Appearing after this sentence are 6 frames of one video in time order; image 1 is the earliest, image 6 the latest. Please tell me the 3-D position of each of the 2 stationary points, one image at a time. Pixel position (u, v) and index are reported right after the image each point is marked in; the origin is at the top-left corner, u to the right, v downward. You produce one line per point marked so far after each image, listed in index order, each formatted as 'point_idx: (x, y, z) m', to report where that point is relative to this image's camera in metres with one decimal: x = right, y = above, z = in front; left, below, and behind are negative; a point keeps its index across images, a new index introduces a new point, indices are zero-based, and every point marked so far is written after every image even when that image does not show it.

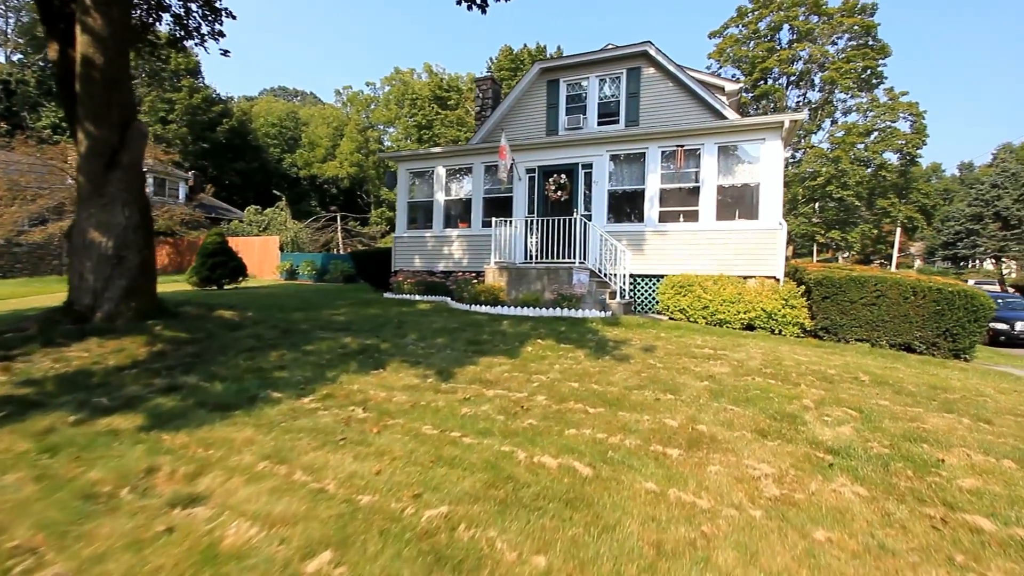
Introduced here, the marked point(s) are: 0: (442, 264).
0: (-2.0, +0.7, +13.4) m
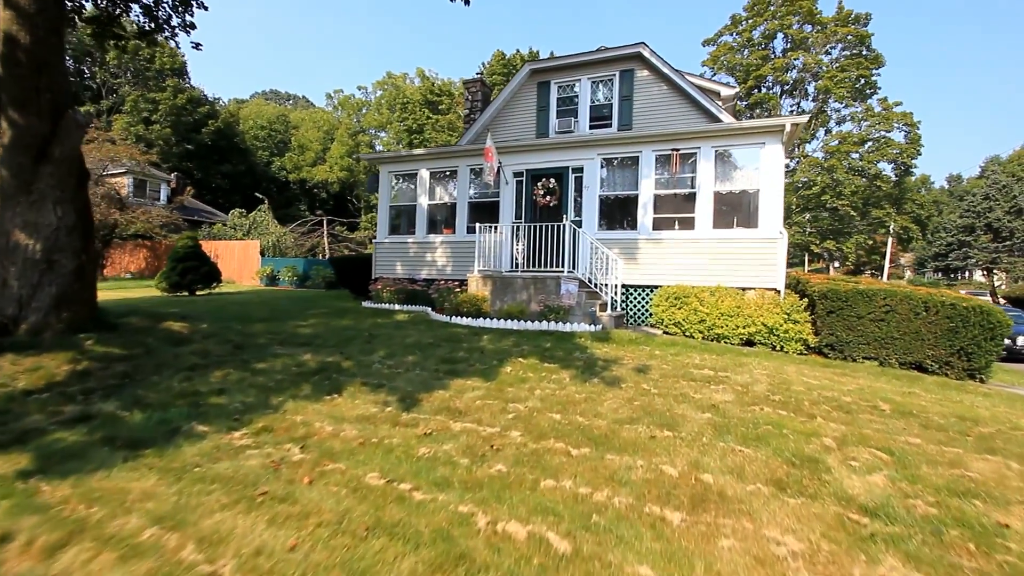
0: (-2.4, +0.4, +12.7) m
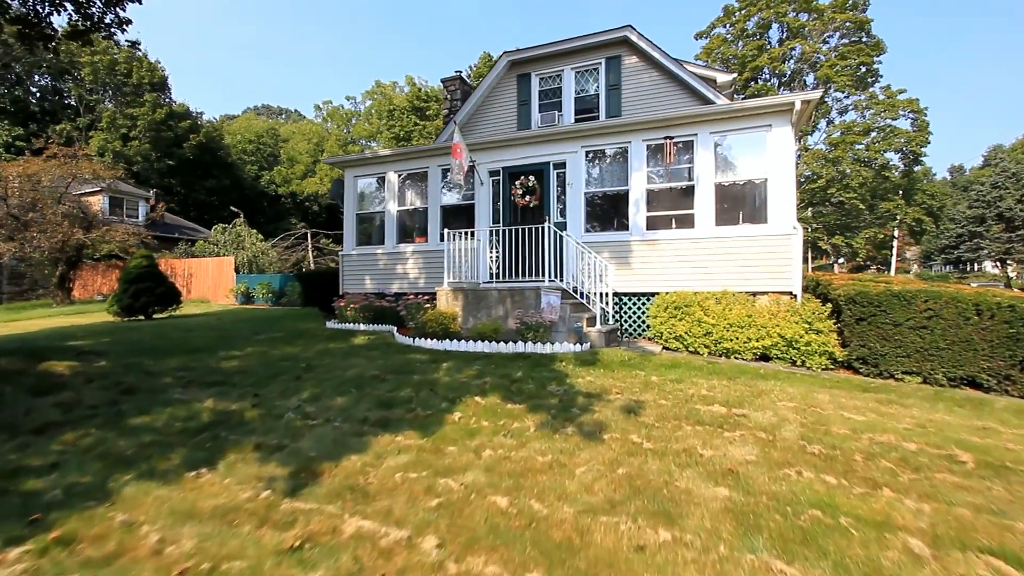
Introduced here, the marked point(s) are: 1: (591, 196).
0: (-2.8, +0.1, +11.5) m
1: (+1.6, +1.9, +9.9) m
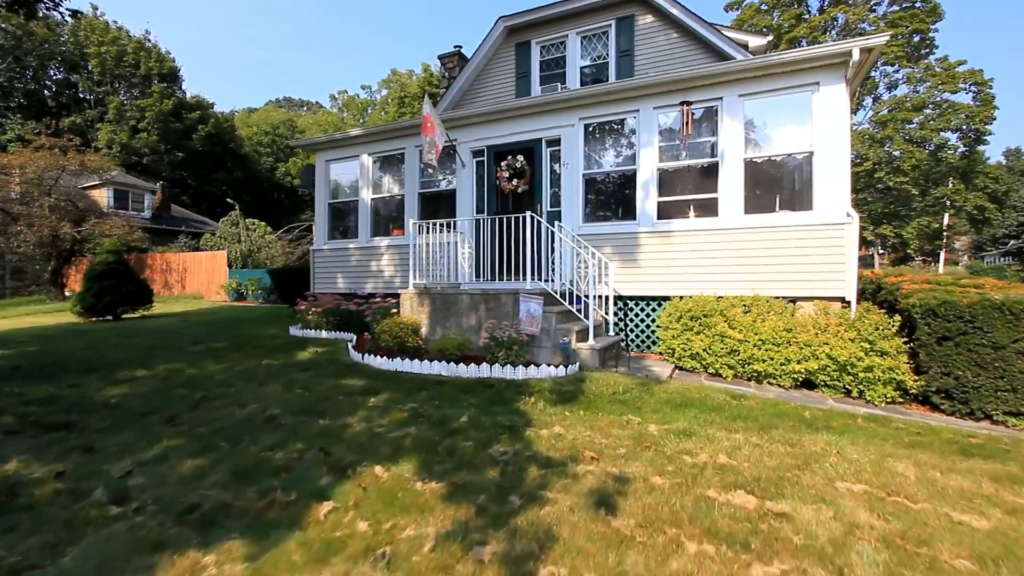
0: (-3.0, +0.1, +10.0) m
1: (+1.3, +1.9, +8.2) m
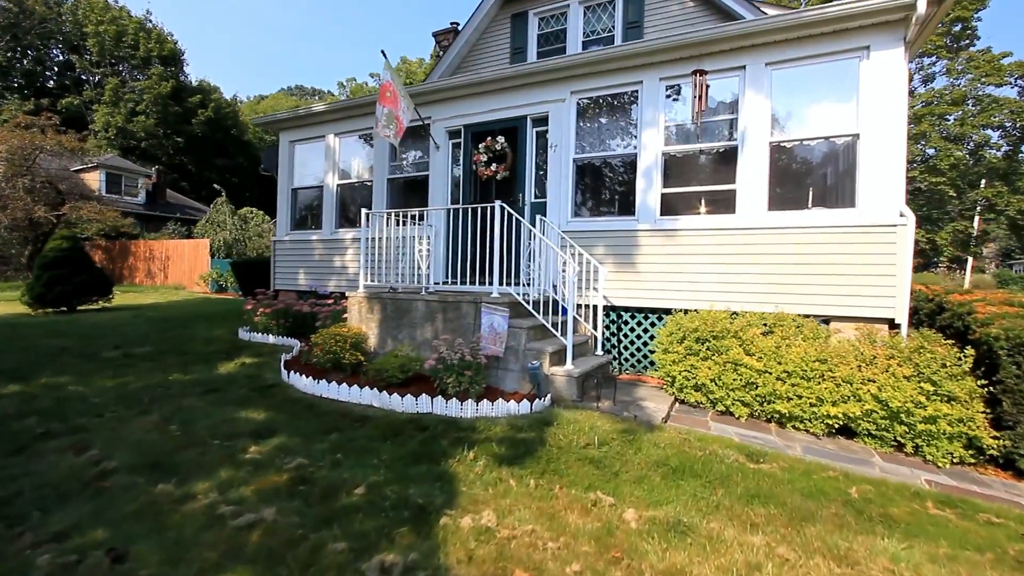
0: (-3.4, +0.1, +8.8) m
1: (+1.0, +1.8, +6.8) m
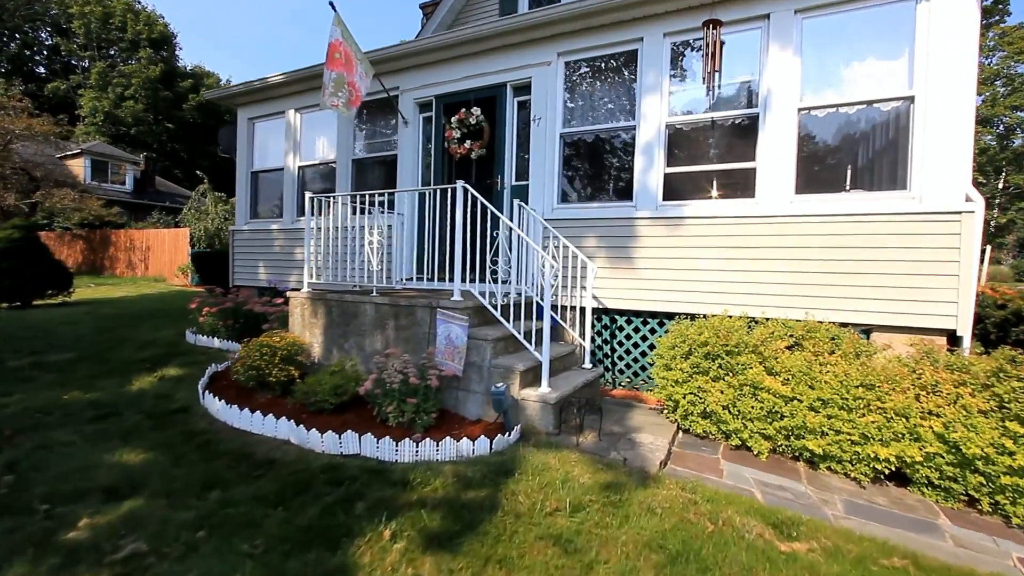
0: (-3.6, +0.2, +7.9) m
1: (+0.7, +1.8, +5.8) m
